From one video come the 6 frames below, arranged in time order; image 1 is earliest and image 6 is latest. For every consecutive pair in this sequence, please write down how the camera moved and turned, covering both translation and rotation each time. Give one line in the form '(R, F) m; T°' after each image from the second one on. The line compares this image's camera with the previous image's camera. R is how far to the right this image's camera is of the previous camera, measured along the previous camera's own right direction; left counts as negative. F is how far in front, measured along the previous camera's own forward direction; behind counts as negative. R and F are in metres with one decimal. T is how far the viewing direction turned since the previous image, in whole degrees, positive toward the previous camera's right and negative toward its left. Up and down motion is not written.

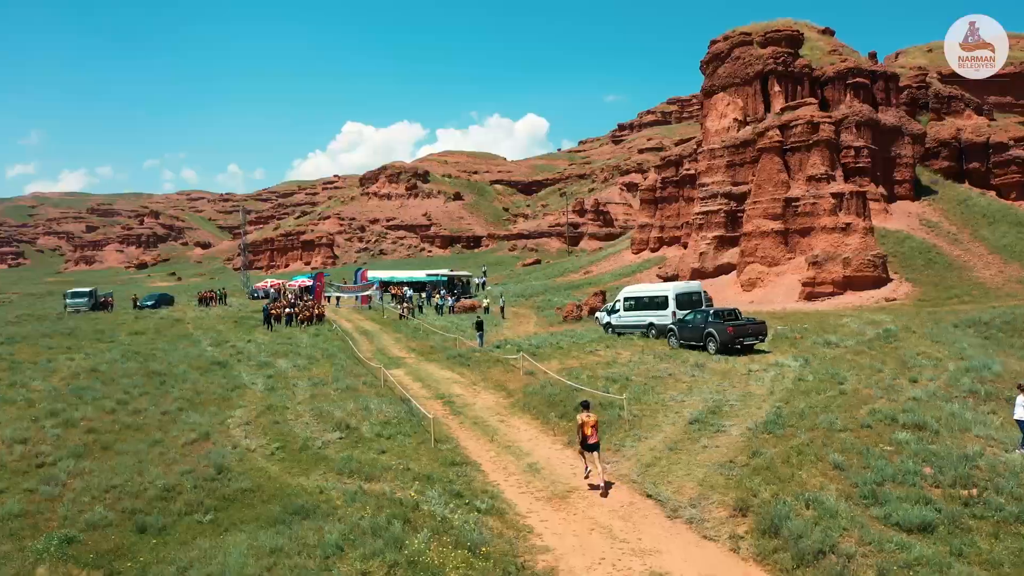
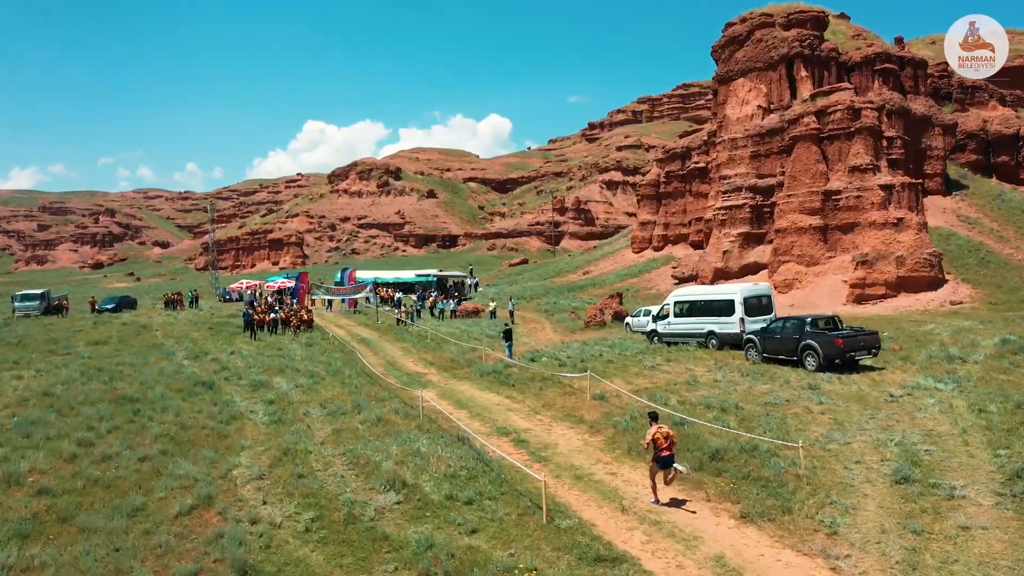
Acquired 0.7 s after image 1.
(-2.2, +4.2) m; +3°
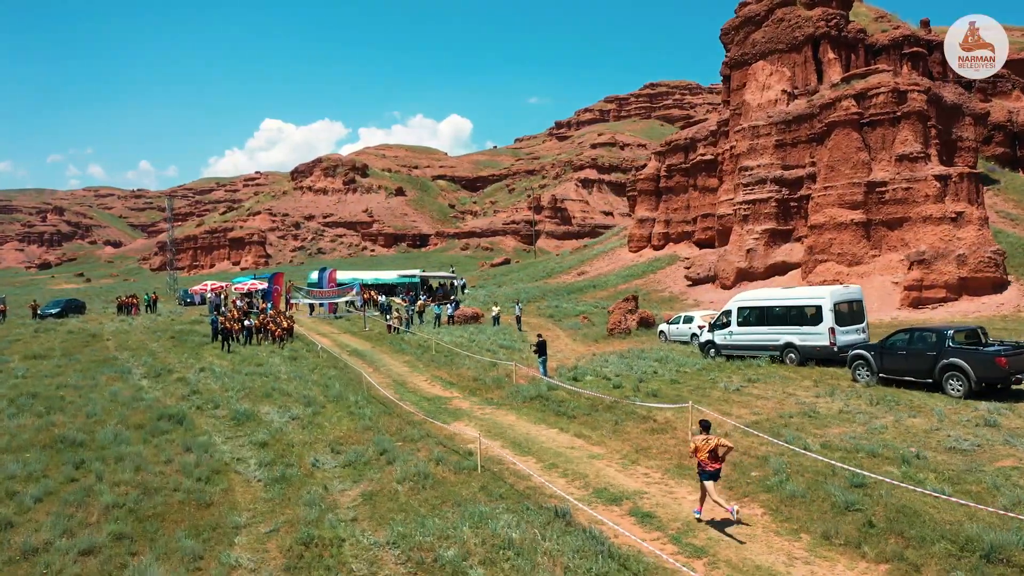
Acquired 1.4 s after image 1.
(-1.9, +4.4) m; +3°
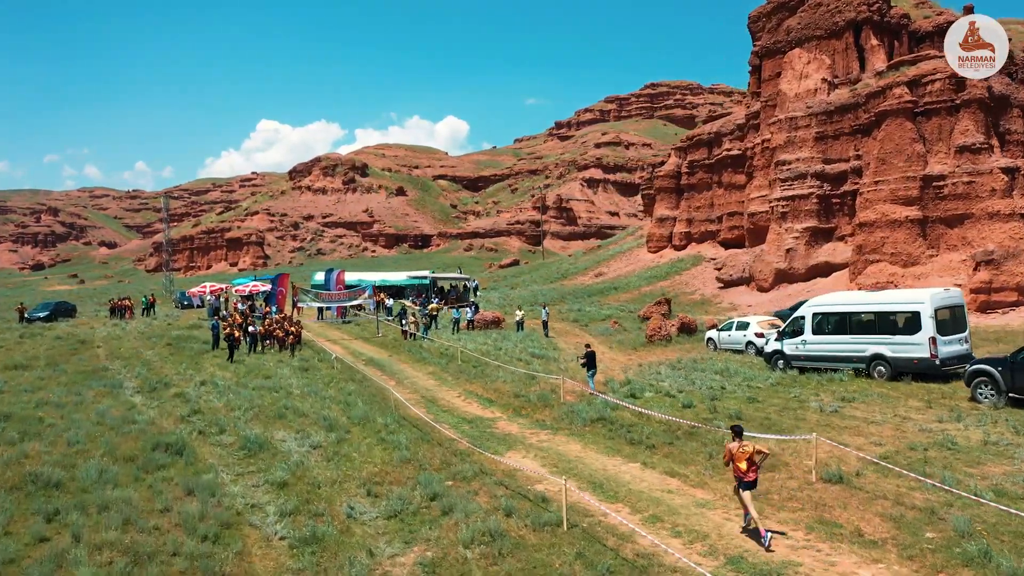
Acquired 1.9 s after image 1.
(-1.1, +2.6) m; 0°
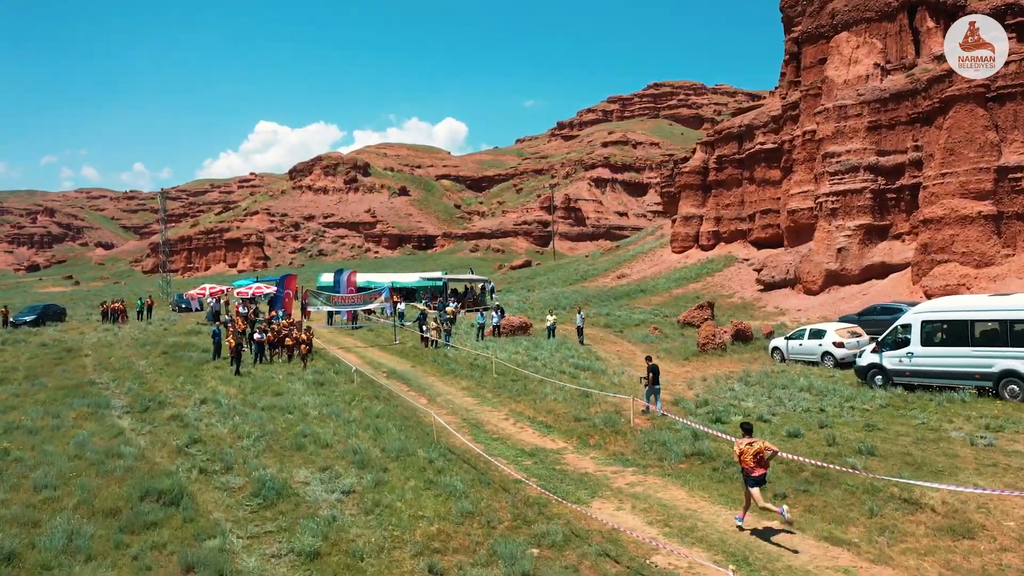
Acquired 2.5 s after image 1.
(-1.1, +2.8) m; 0°
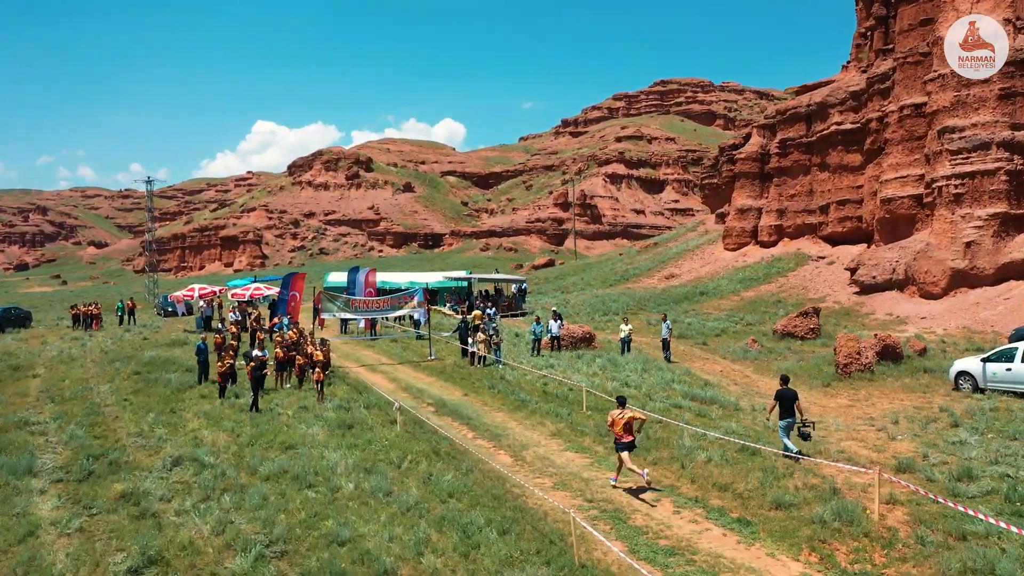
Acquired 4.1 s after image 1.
(-1.9, +5.8) m; 0°
